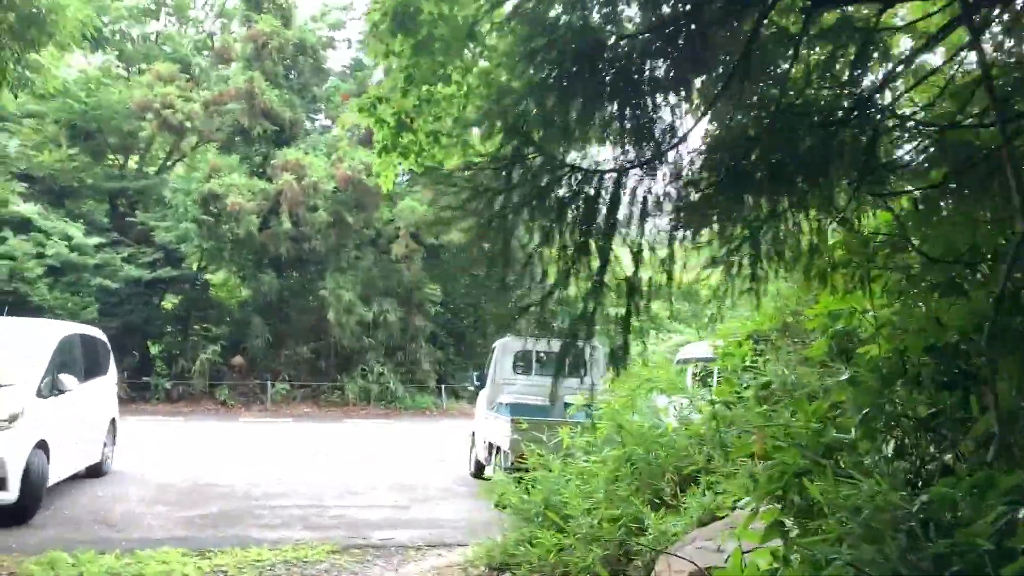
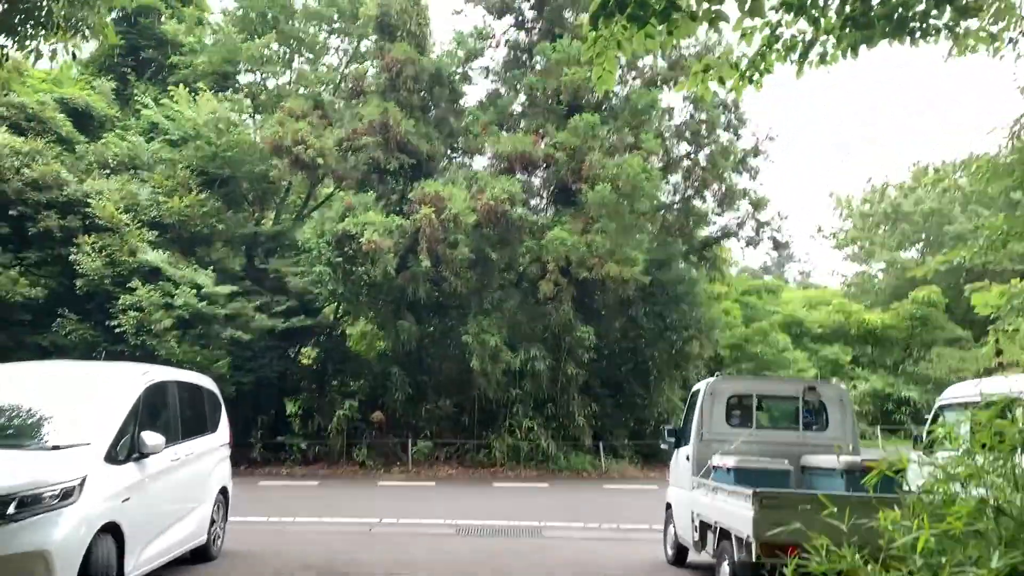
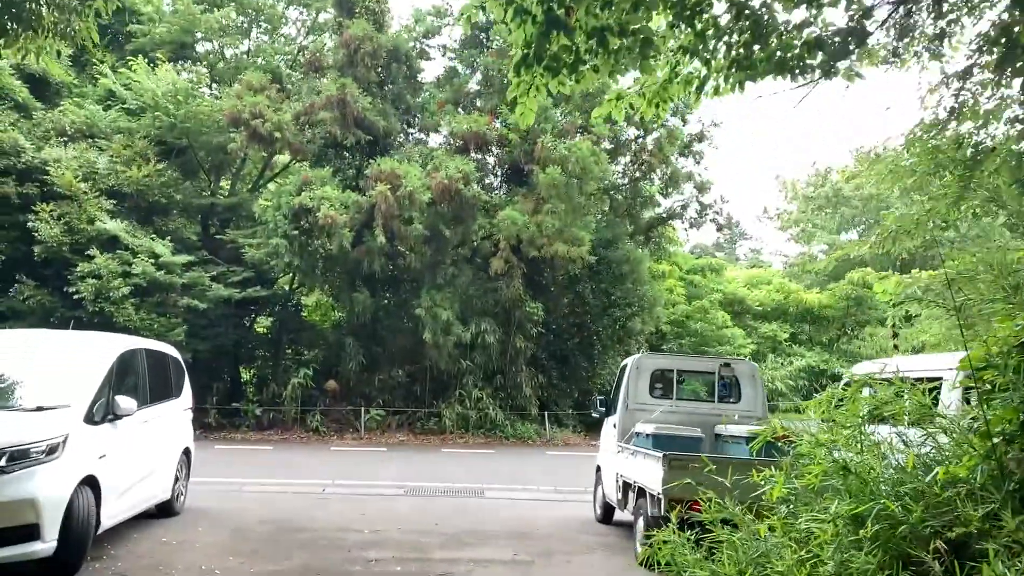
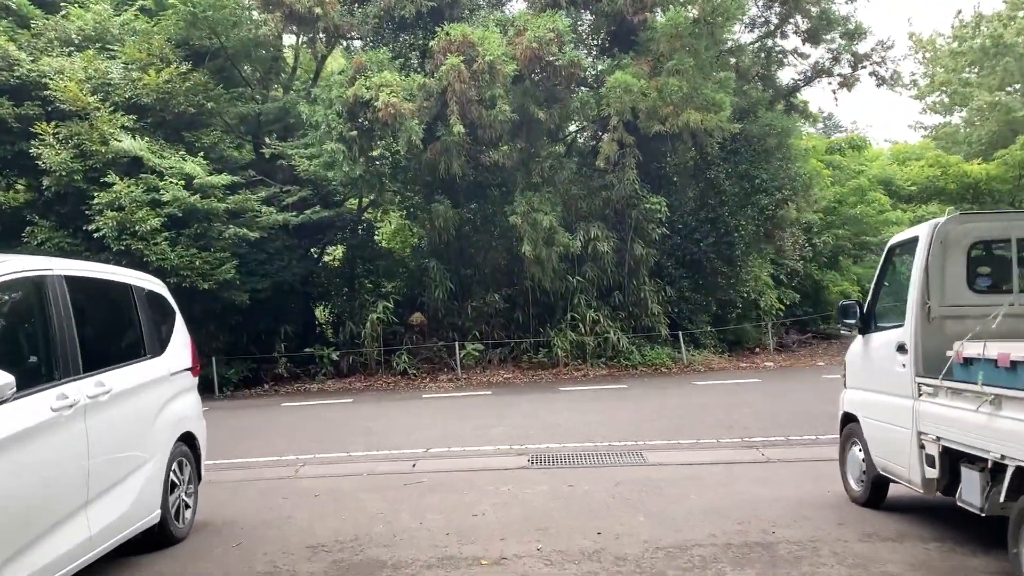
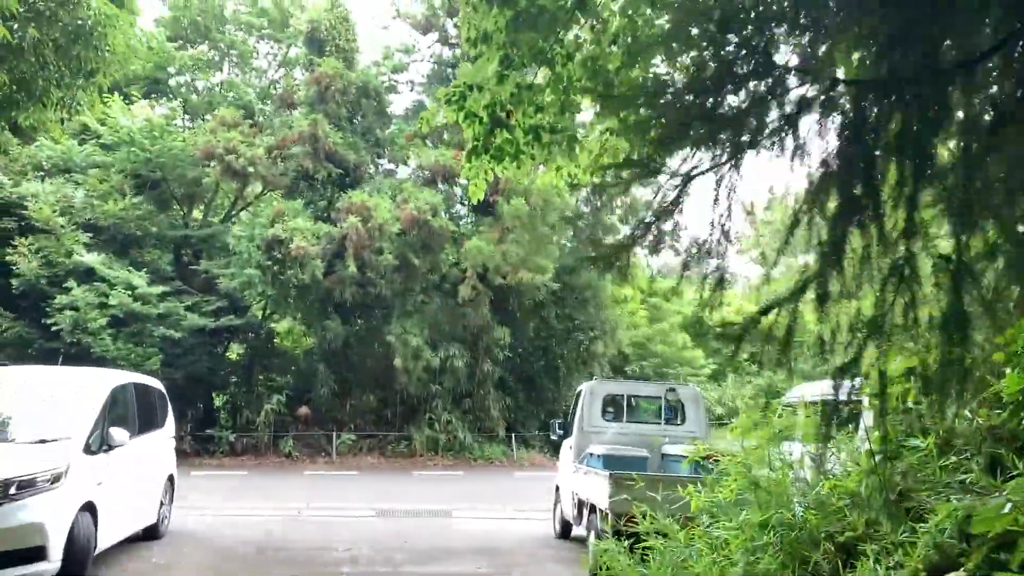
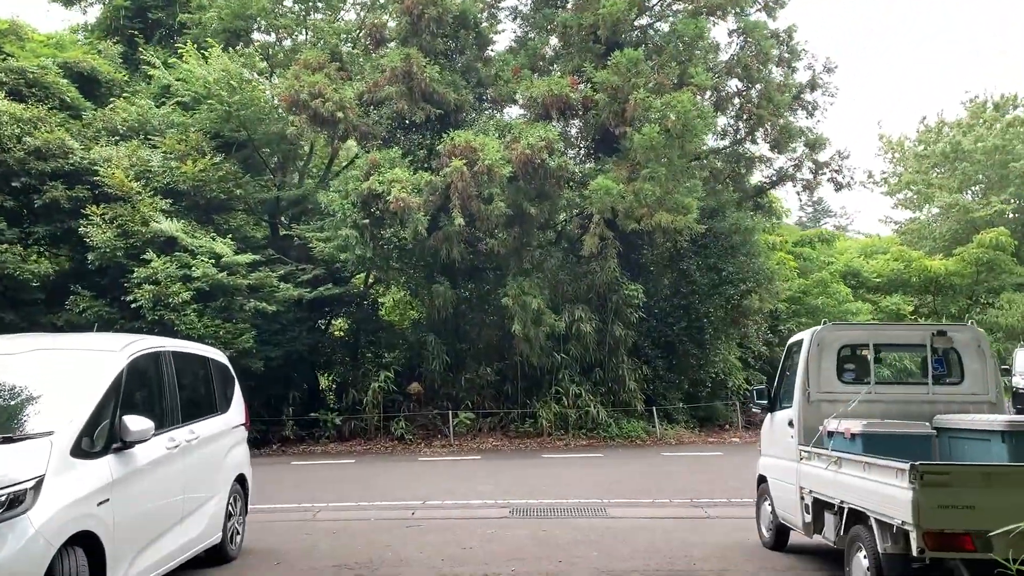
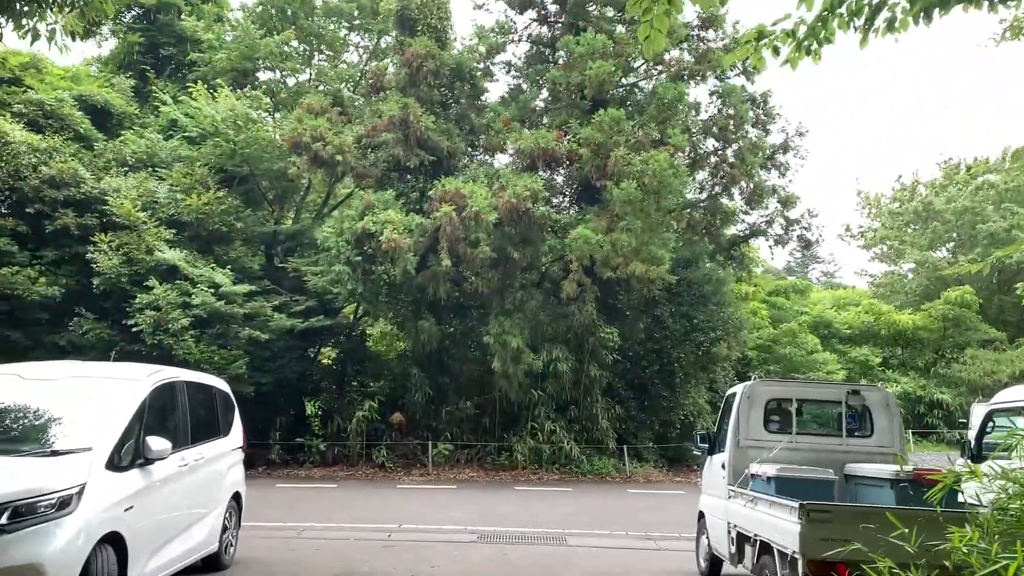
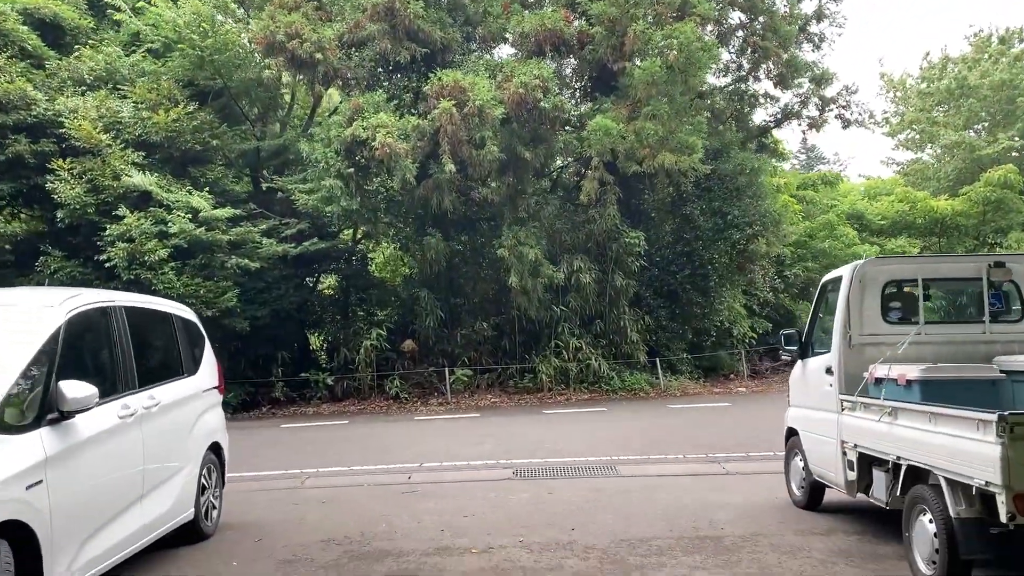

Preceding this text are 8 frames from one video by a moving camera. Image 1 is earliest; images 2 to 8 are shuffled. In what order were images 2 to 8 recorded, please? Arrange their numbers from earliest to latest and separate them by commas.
5, 3, 2, 7, 6, 8, 4
